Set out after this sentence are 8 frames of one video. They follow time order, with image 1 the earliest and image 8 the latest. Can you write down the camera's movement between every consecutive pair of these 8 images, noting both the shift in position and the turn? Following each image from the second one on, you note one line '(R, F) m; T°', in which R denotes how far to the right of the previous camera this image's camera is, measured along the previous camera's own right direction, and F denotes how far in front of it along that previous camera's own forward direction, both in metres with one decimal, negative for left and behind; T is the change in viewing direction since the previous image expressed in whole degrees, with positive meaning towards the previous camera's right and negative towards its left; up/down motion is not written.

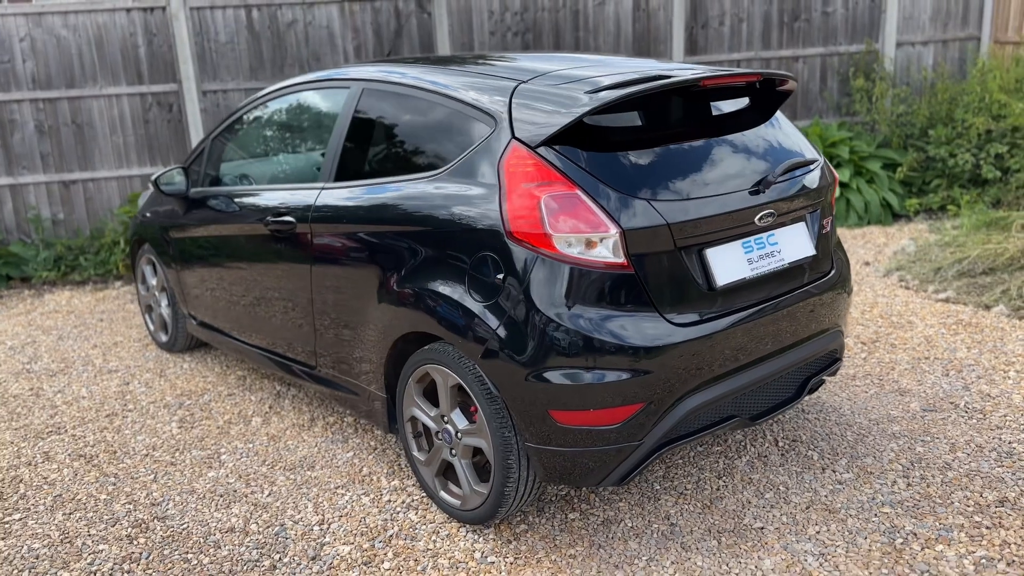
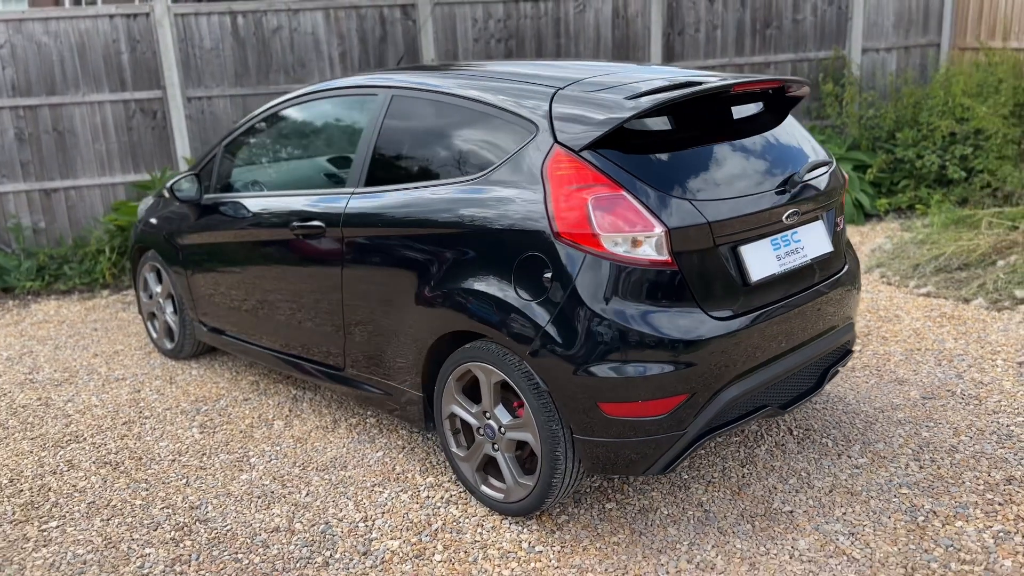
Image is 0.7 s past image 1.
(-0.3, -0.1) m; +3°
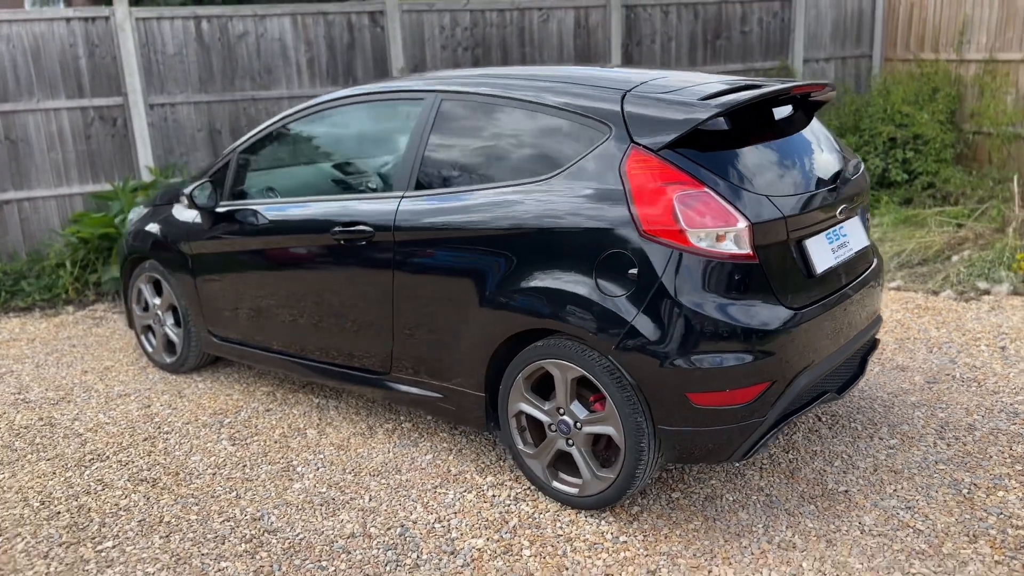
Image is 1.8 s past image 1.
(-0.6, 0.0) m; +7°
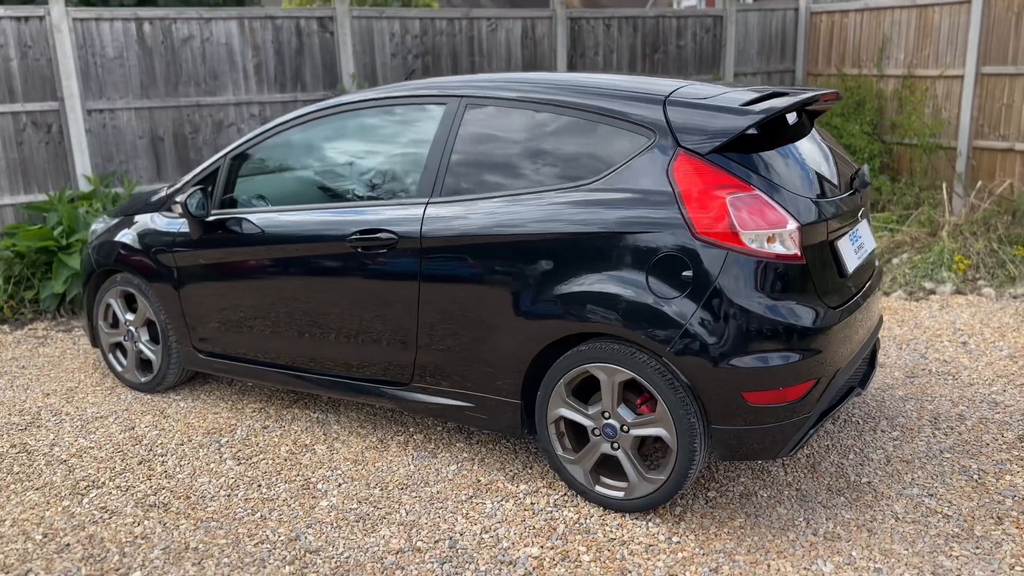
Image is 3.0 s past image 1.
(-0.5, +0.1) m; +7°
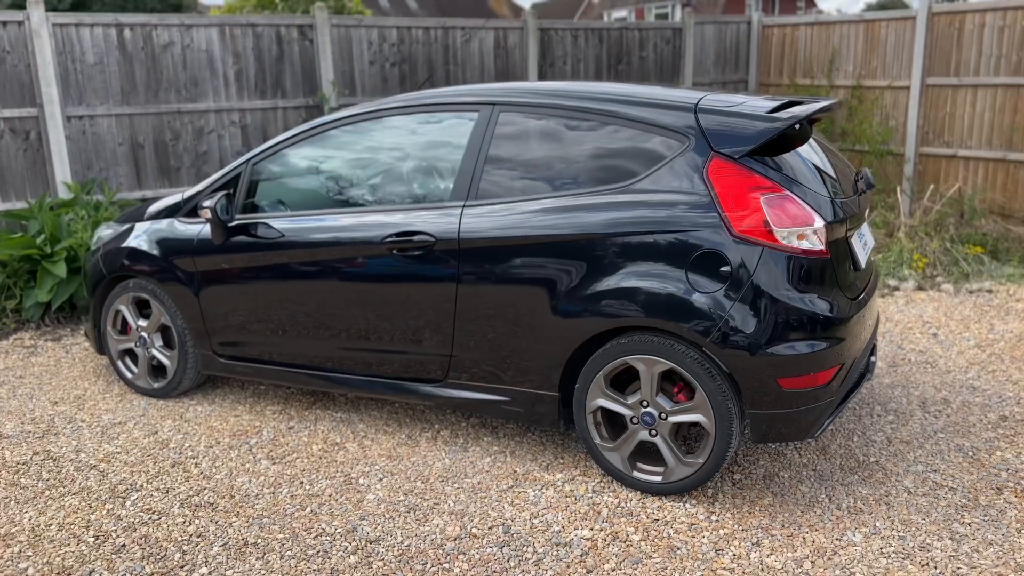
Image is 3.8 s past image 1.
(-0.4, -0.1) m; +5°
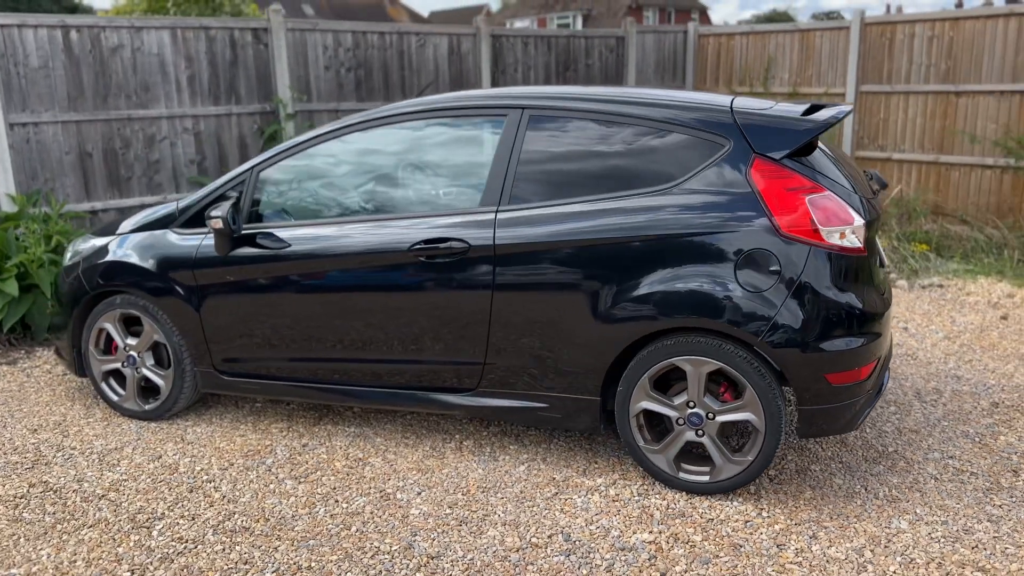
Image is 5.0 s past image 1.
(-0.5, +0.1) m; +7°
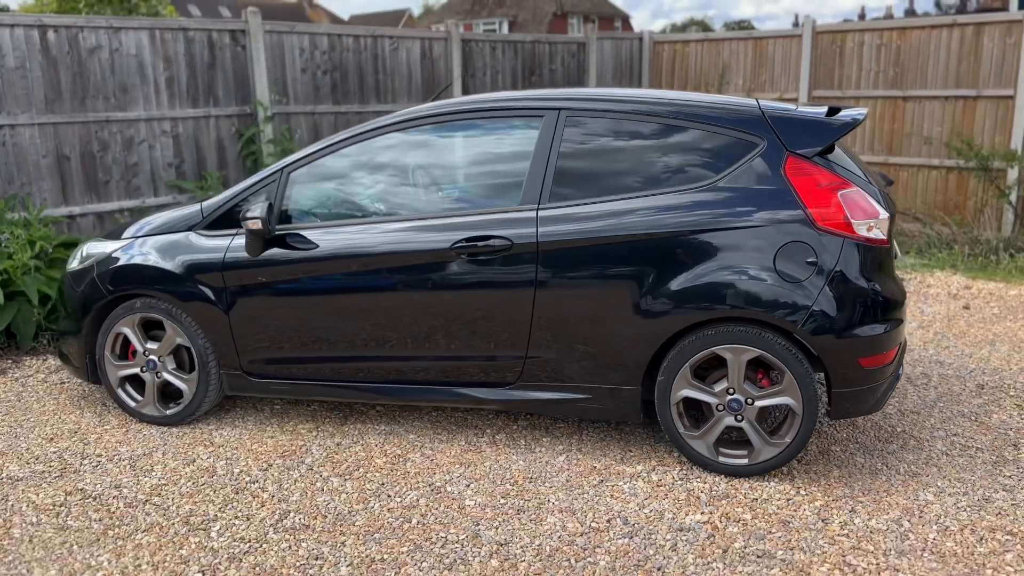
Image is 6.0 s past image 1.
(-0.5, -0.1) m; +5°
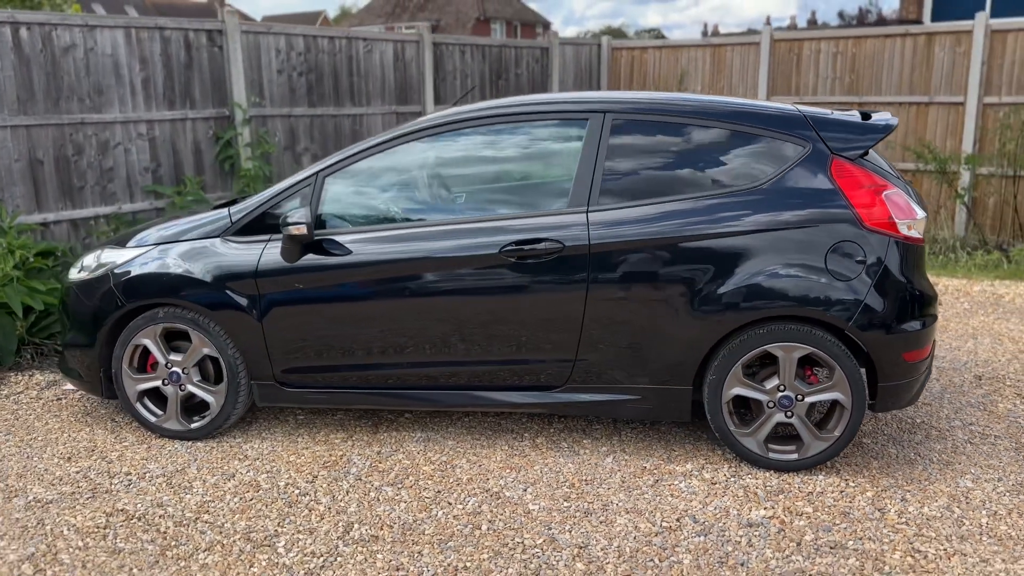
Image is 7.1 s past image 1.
(-0.5, 0.0) m; +6°
